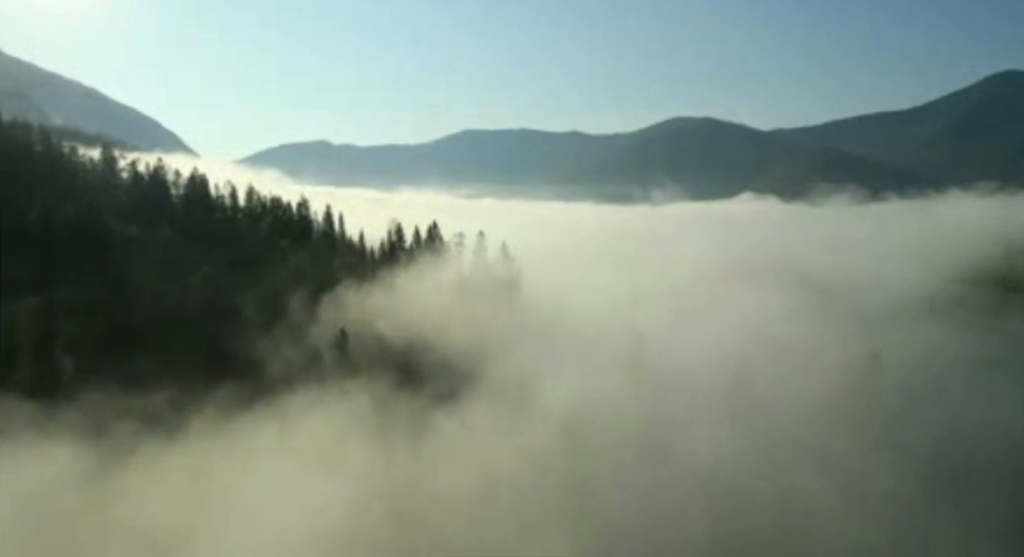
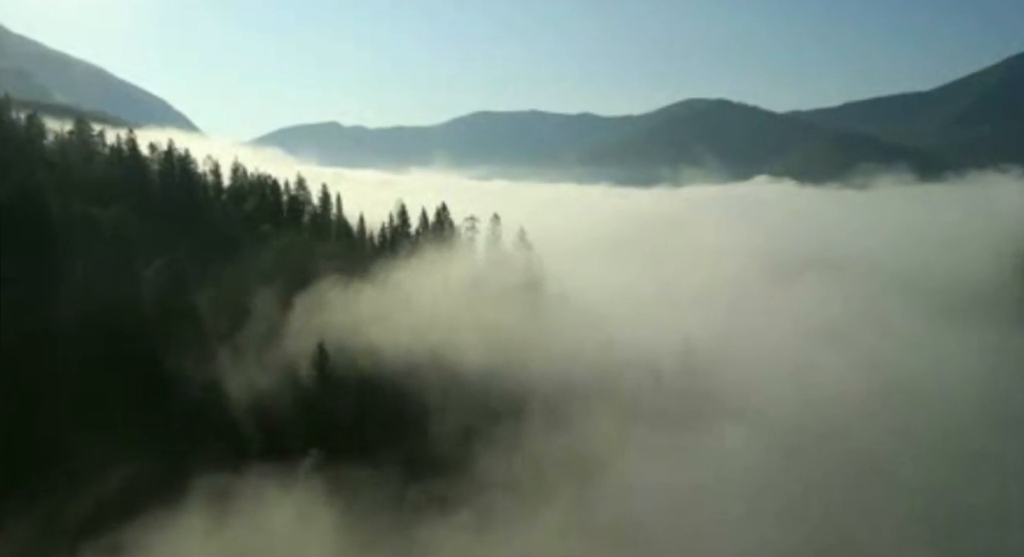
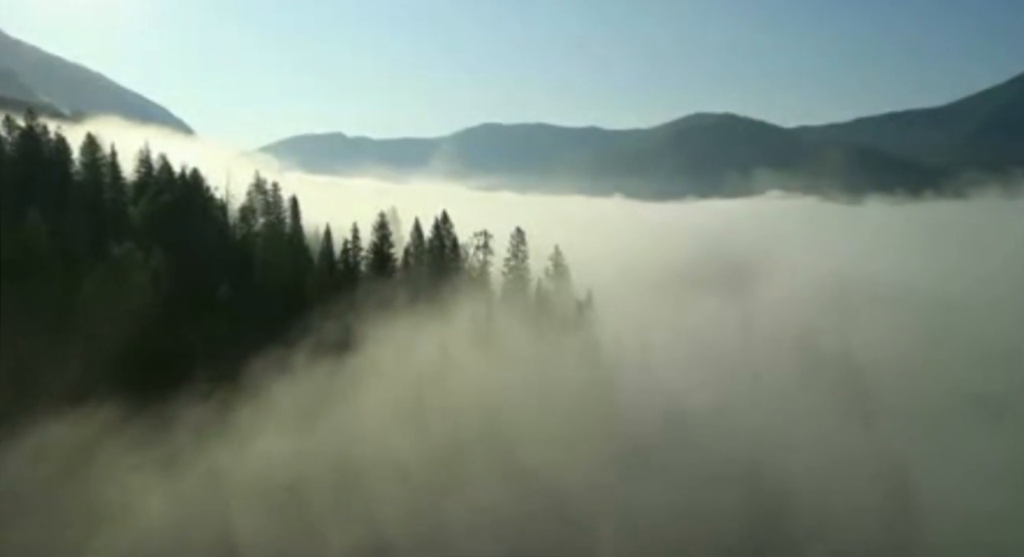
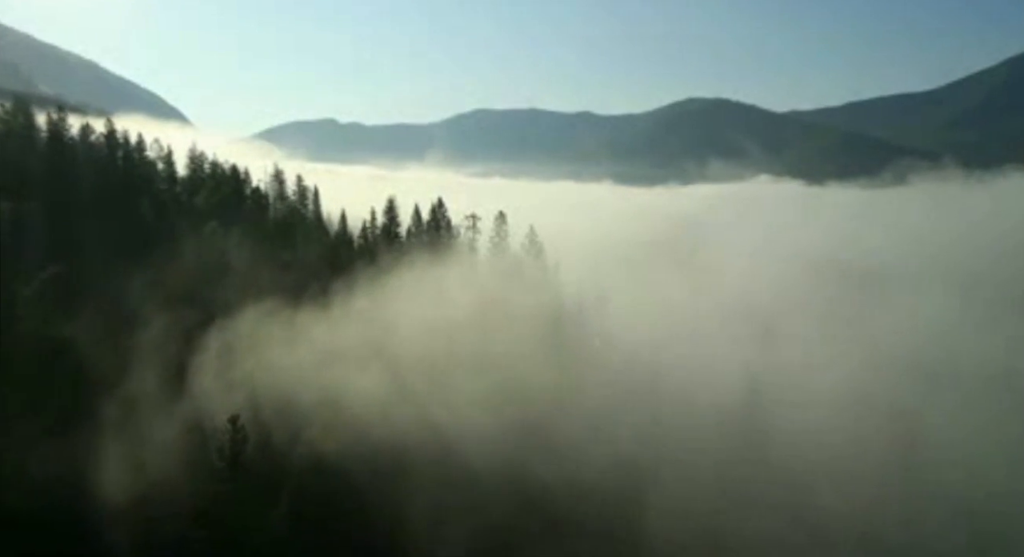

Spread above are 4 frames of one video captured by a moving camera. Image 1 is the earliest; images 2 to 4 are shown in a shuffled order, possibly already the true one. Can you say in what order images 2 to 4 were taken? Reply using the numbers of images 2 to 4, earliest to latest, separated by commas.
2, 4, 3
